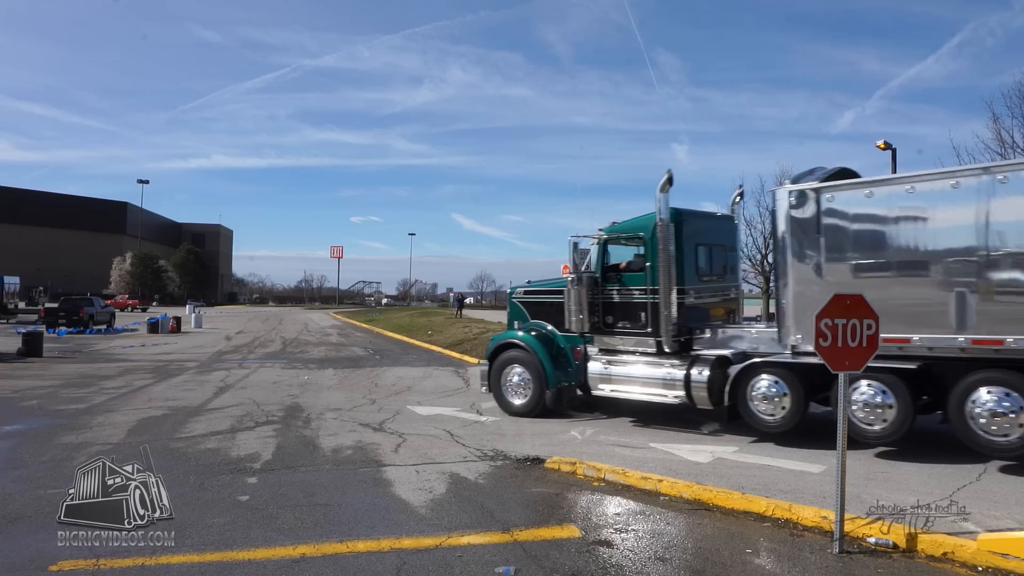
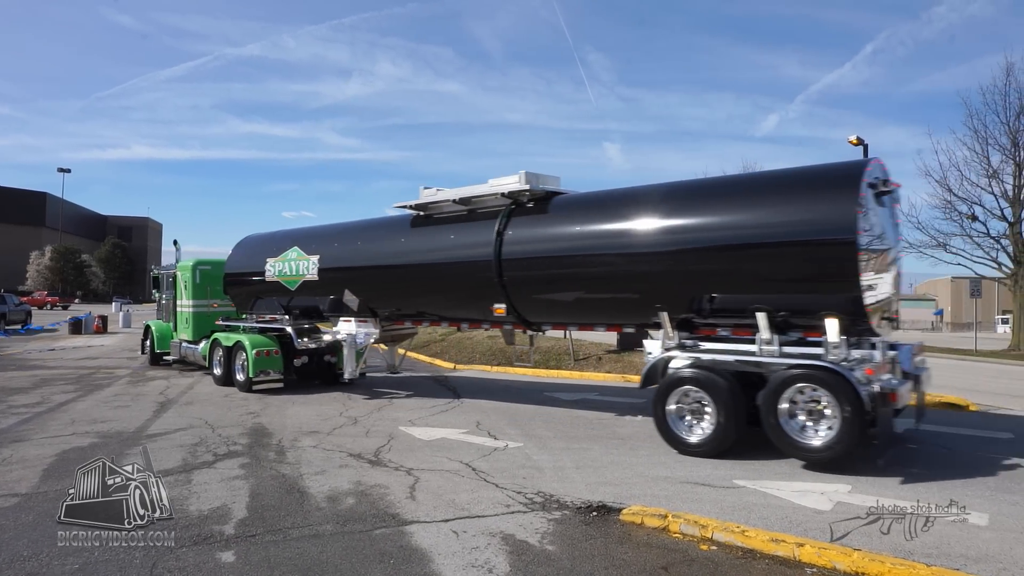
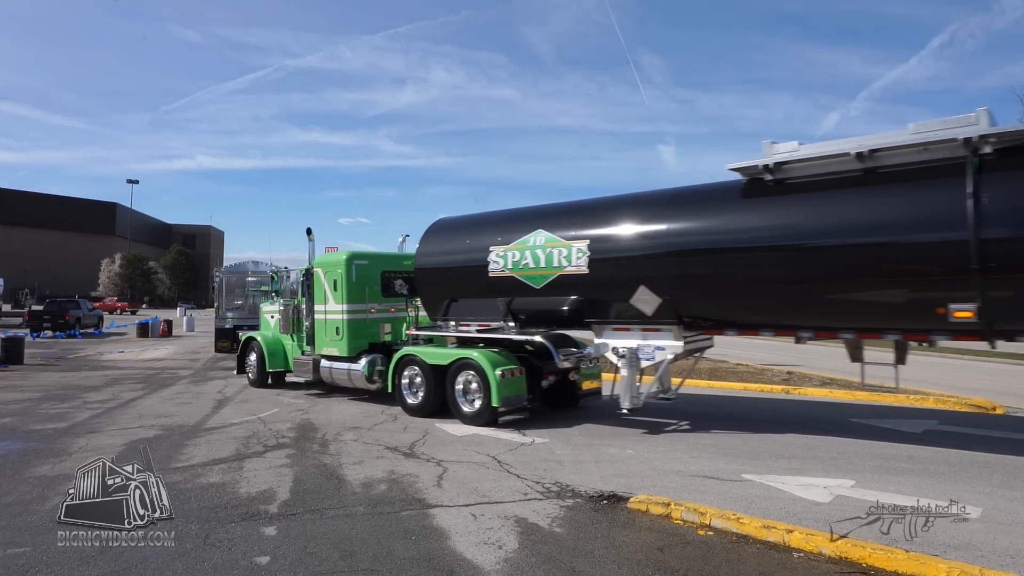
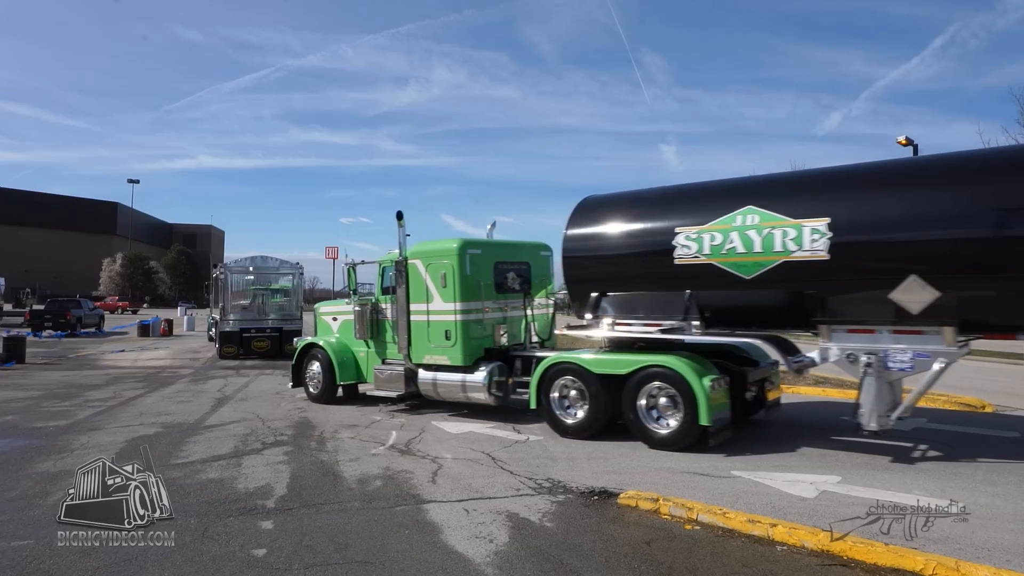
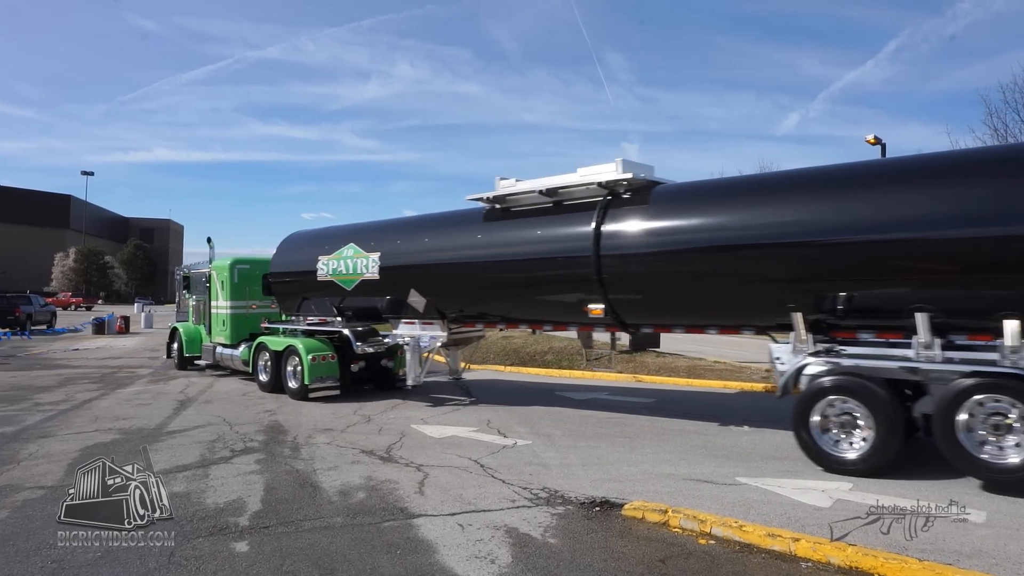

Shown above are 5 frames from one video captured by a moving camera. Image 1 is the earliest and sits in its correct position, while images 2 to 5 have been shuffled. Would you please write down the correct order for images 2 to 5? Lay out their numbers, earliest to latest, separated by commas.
4, 3, 5, 2
